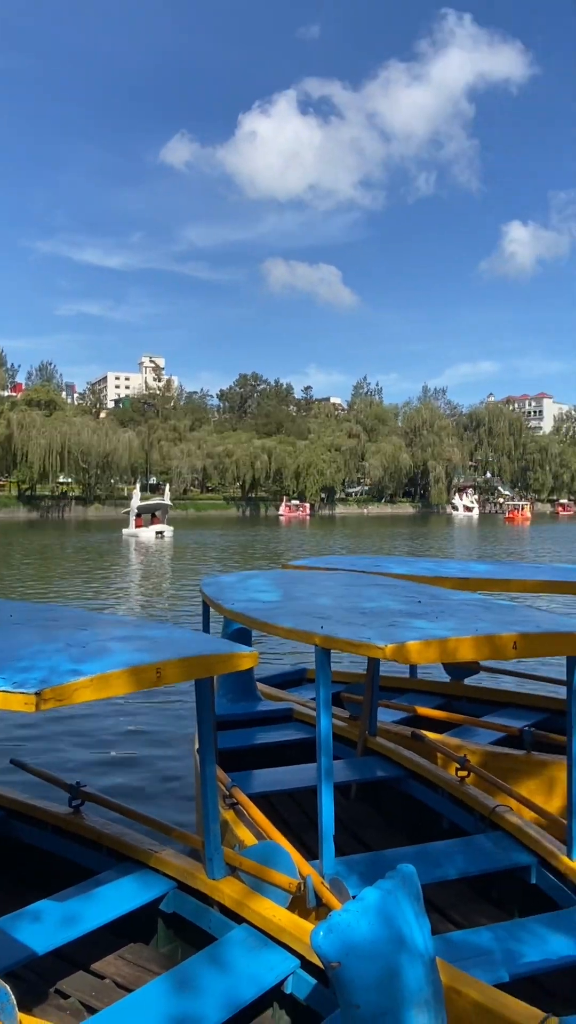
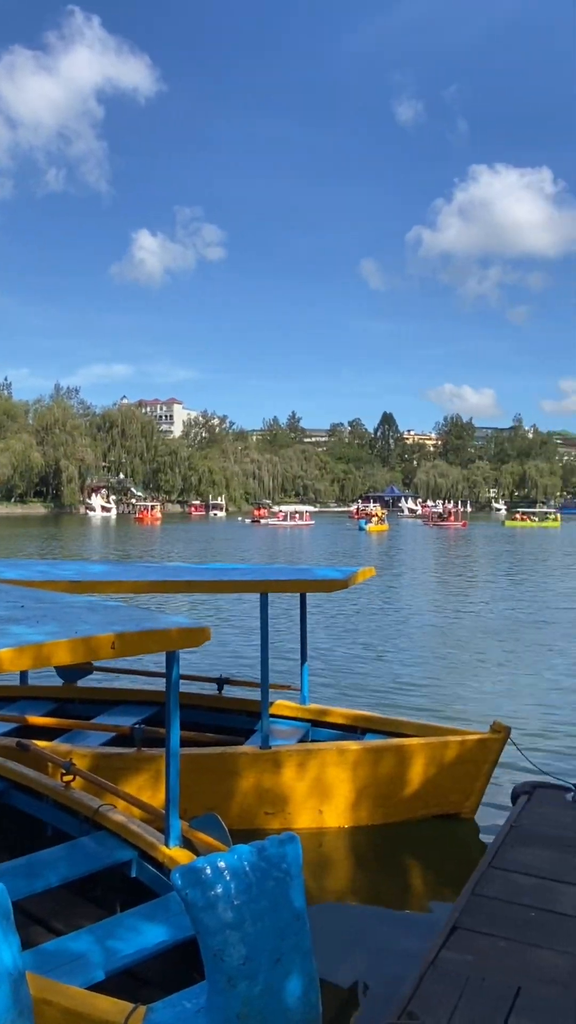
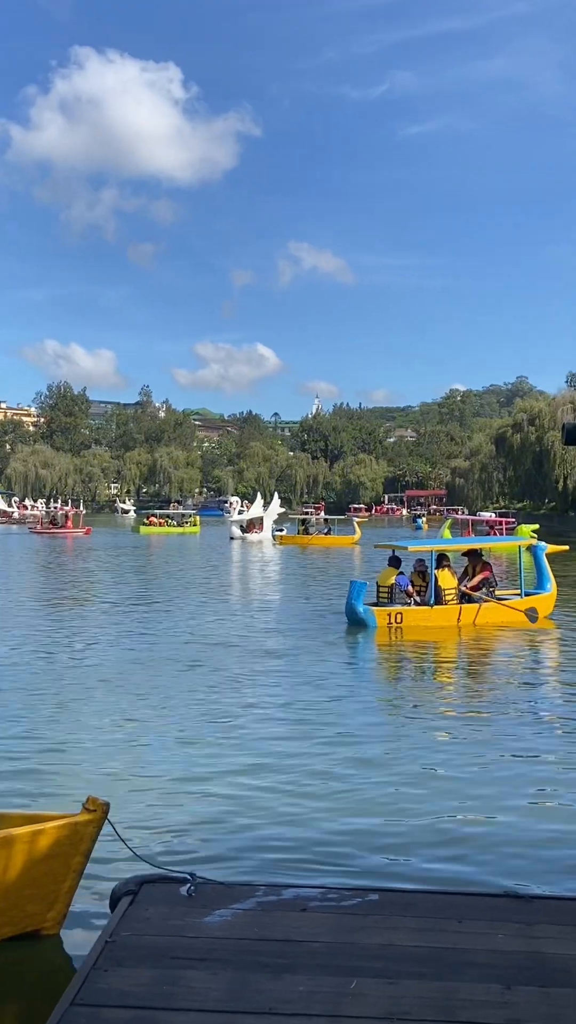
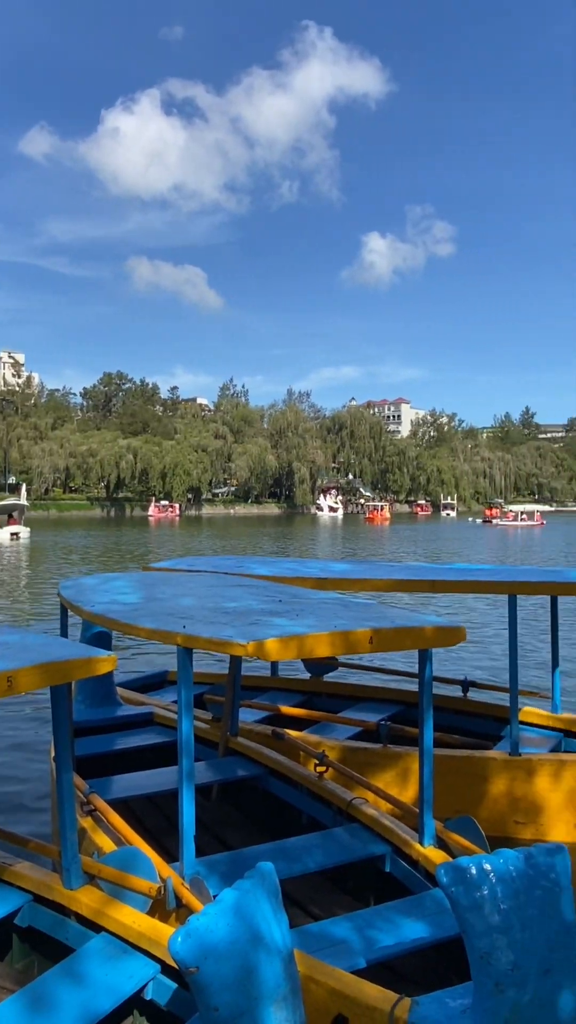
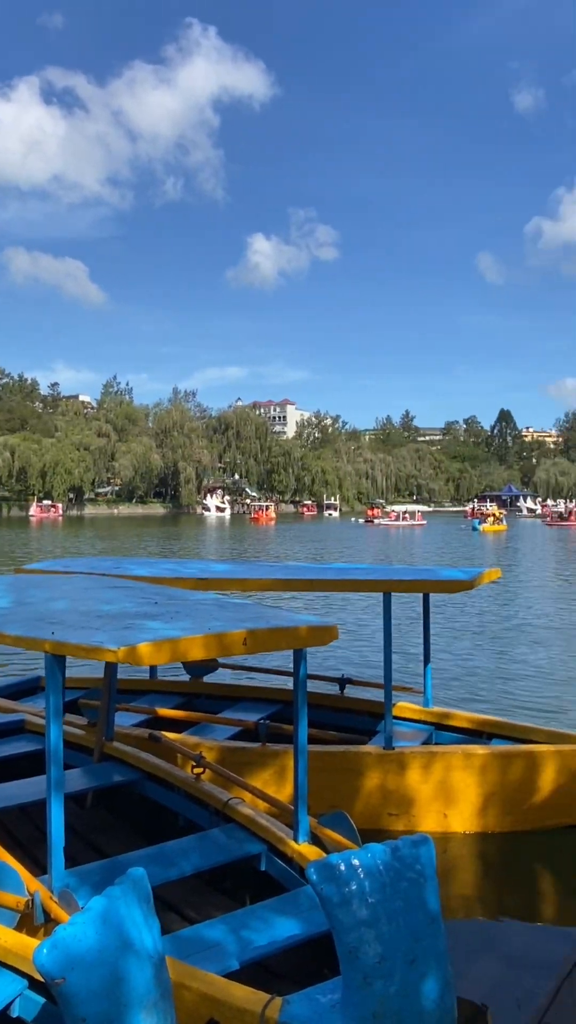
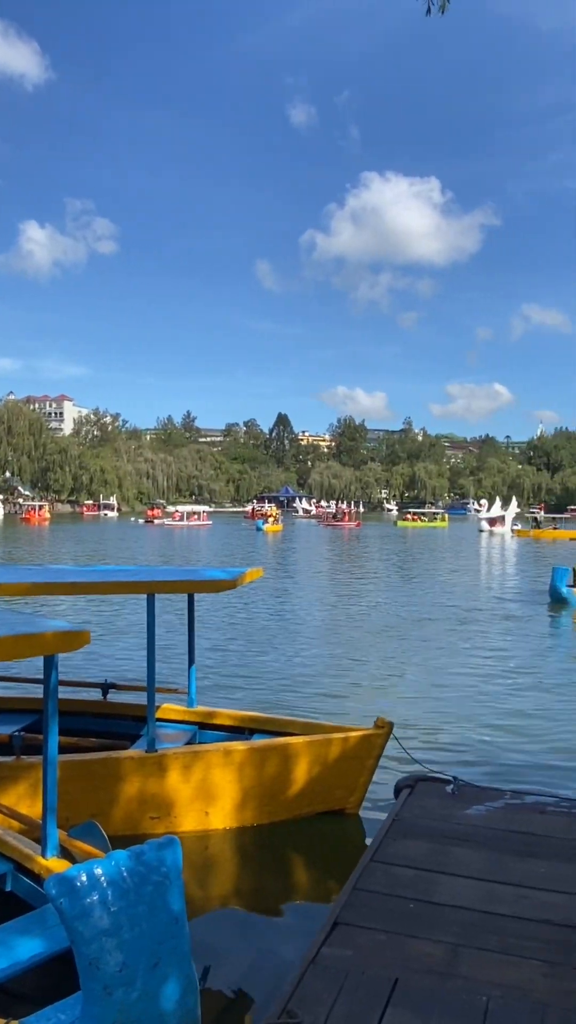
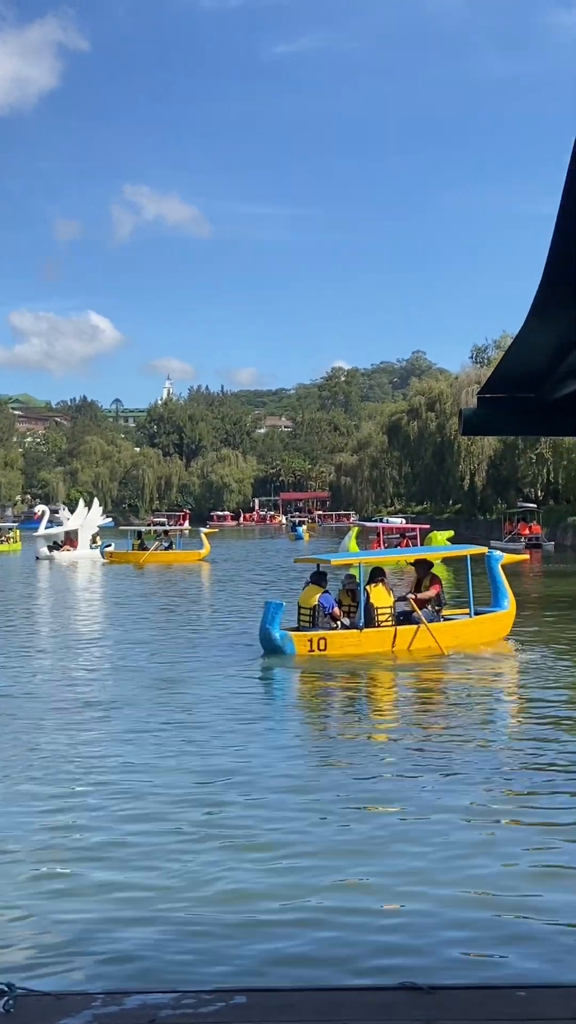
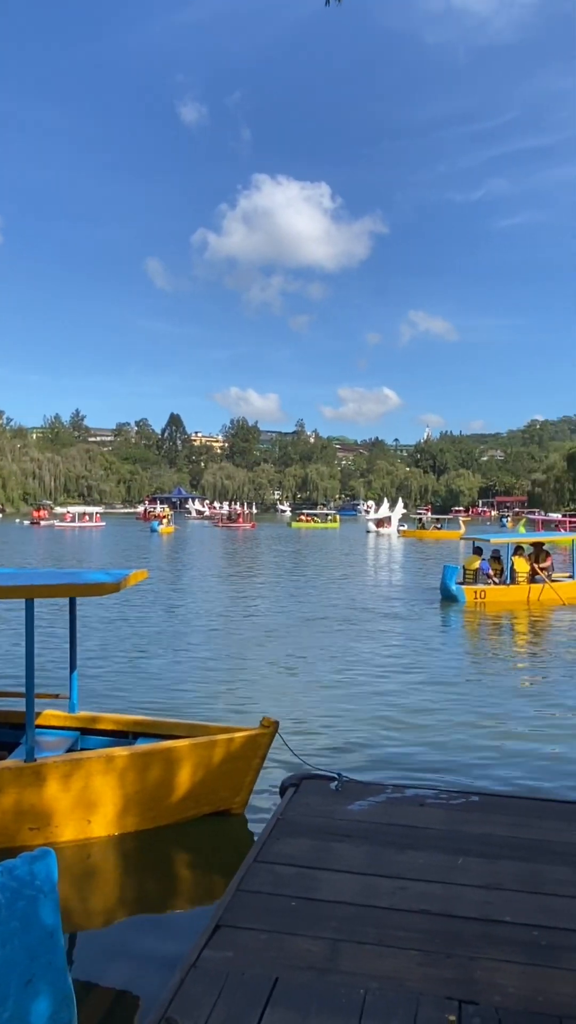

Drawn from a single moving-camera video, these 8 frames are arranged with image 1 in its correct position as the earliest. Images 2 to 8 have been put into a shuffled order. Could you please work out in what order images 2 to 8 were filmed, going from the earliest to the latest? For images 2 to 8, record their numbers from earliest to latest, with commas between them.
4, 5, 2, 6, 8, 3, 7
